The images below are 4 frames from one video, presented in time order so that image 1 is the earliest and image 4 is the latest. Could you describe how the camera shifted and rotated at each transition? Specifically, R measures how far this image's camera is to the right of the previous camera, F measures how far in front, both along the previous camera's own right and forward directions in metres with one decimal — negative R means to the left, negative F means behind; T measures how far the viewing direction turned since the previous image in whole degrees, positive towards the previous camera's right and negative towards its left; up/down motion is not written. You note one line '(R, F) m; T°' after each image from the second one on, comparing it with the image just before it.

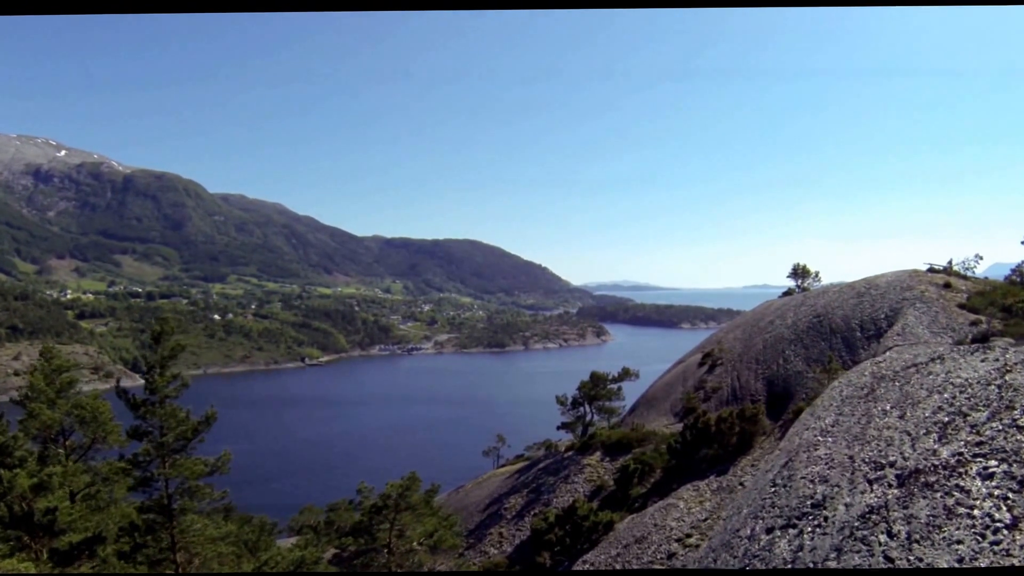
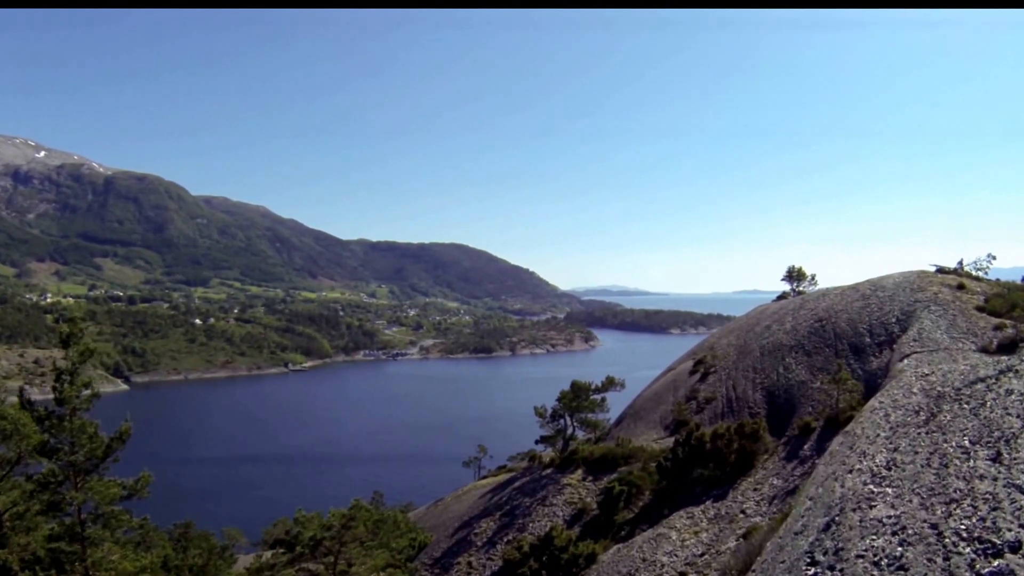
(+0.4, +2.1) m; +1°
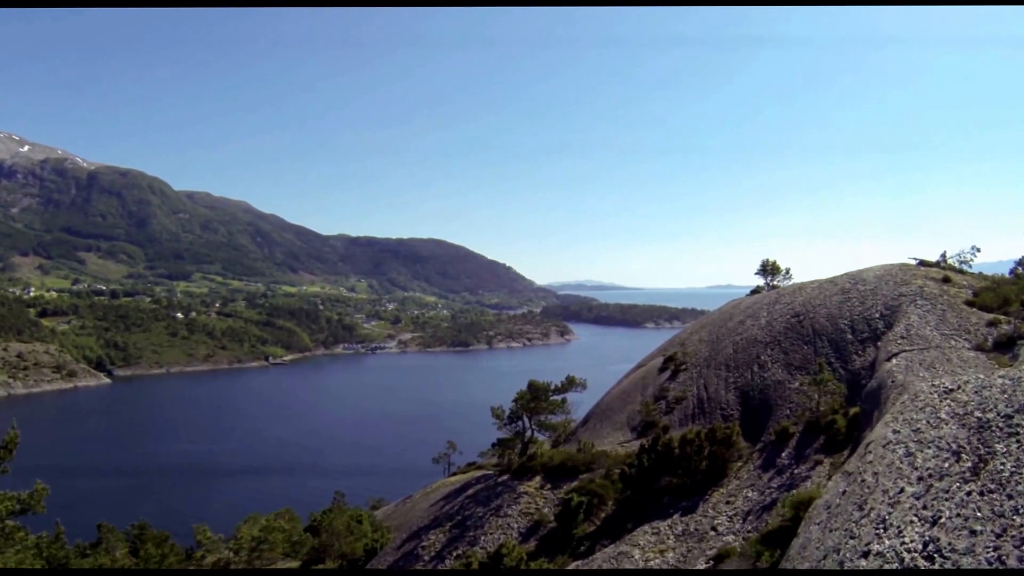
(+0.6, +1.6) m; +2°
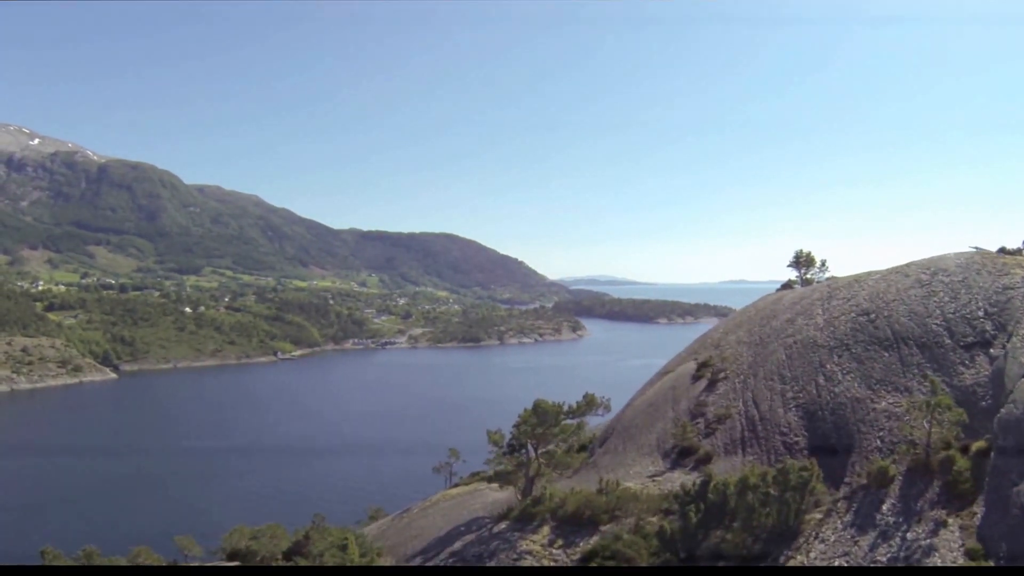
(+0.2, +3.8) m; -1°
